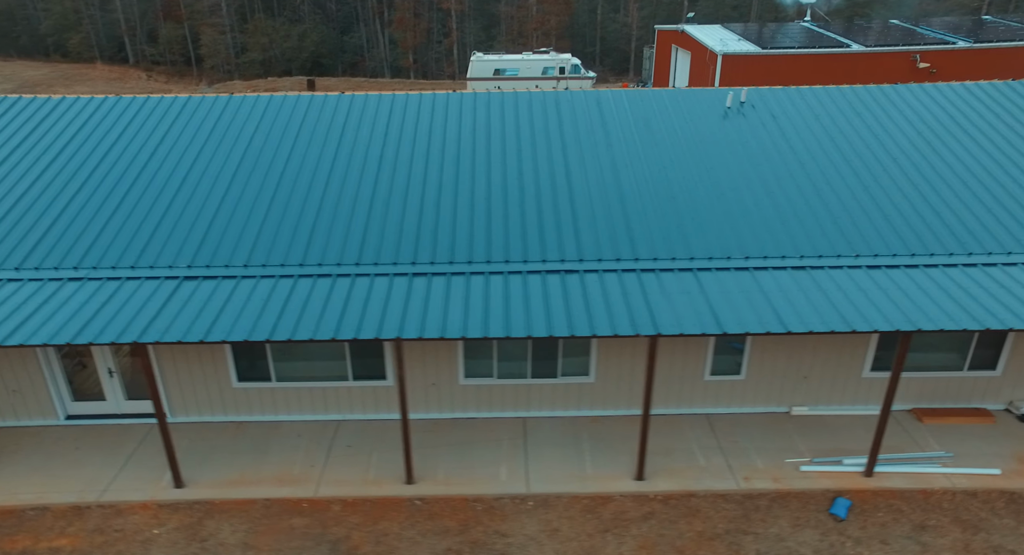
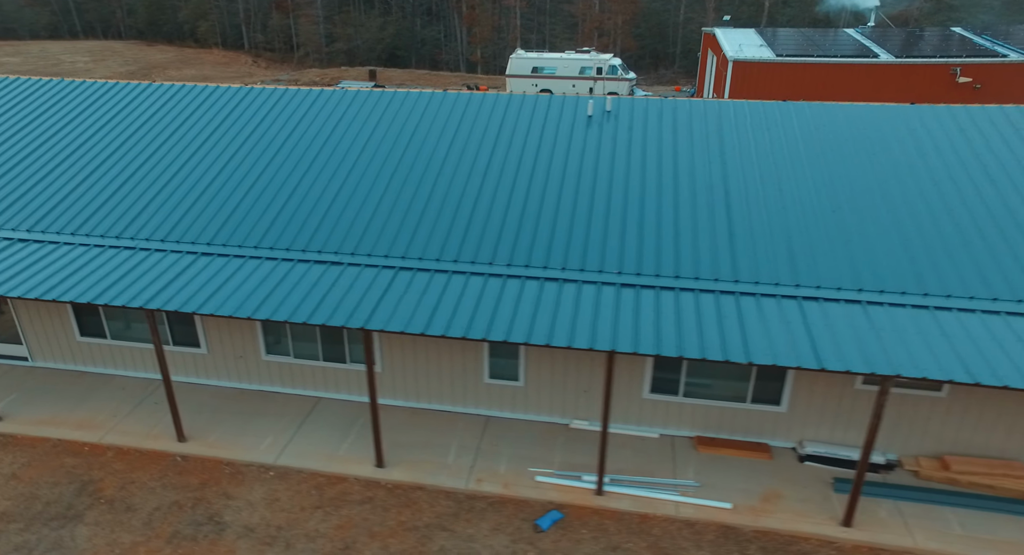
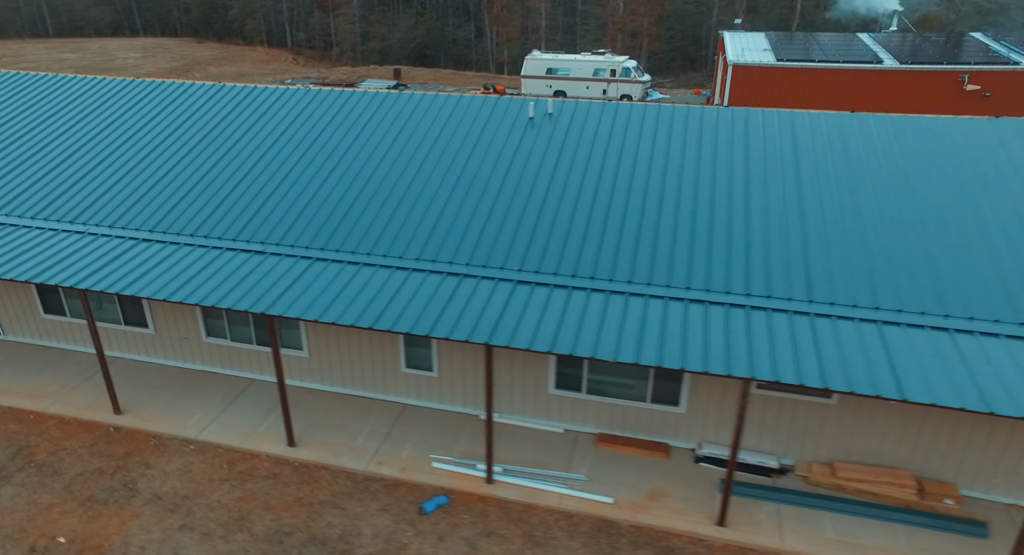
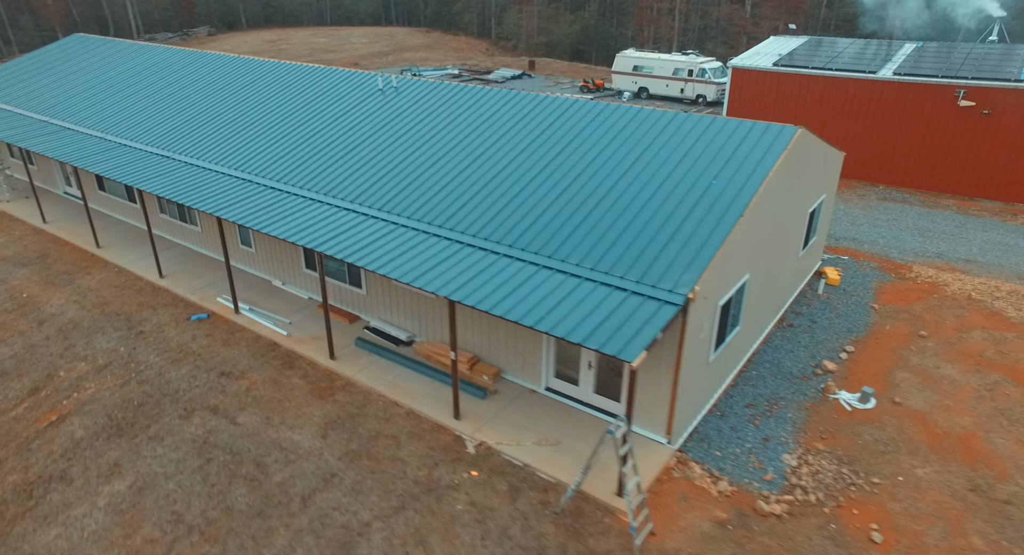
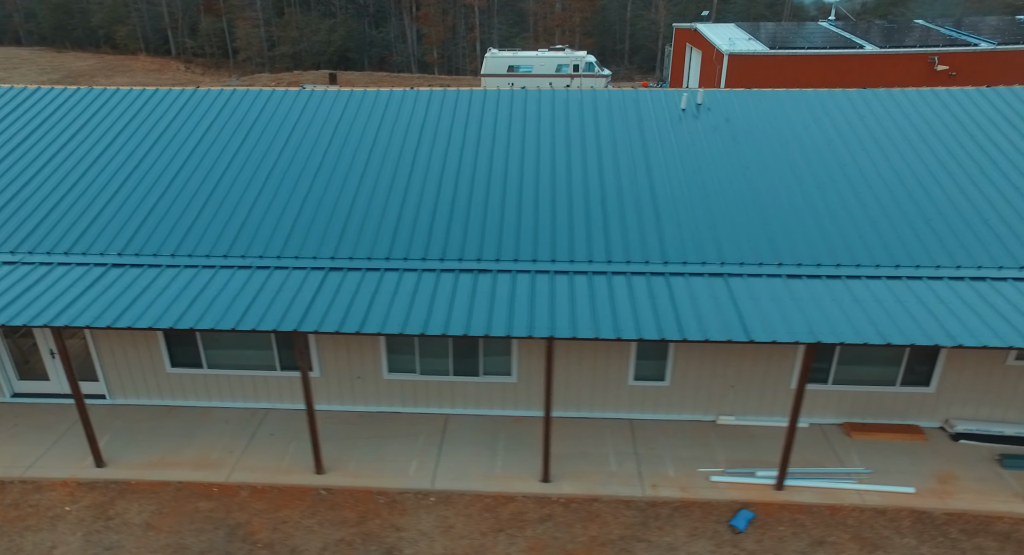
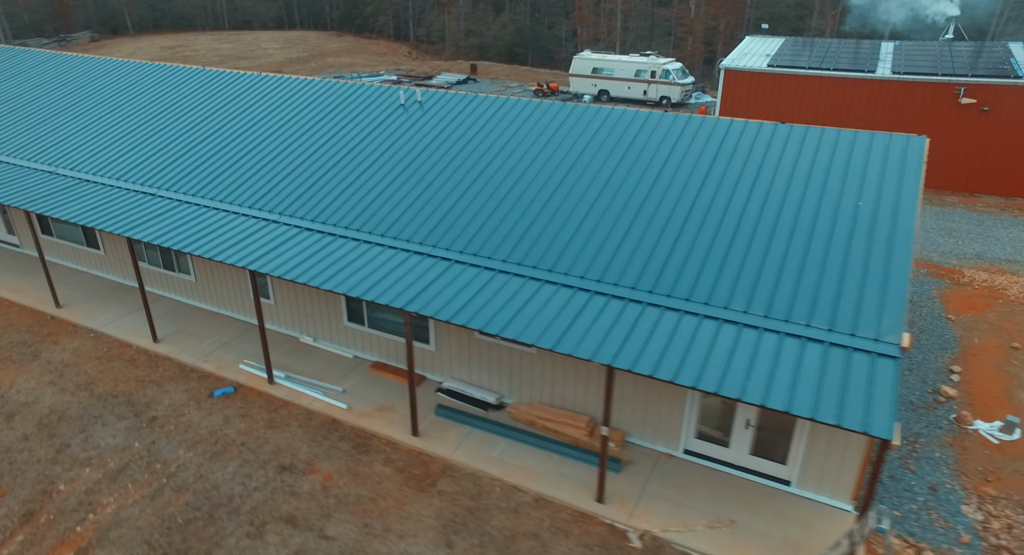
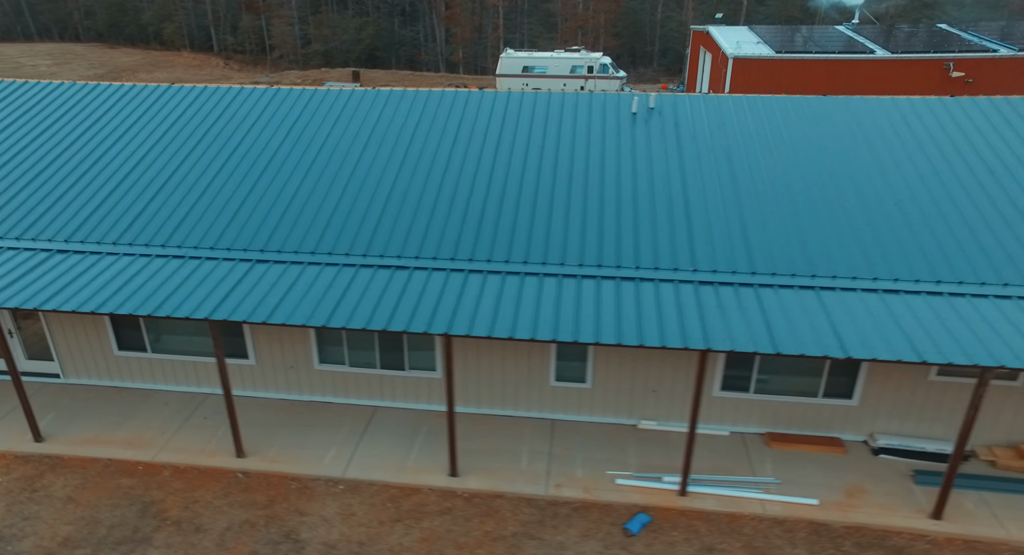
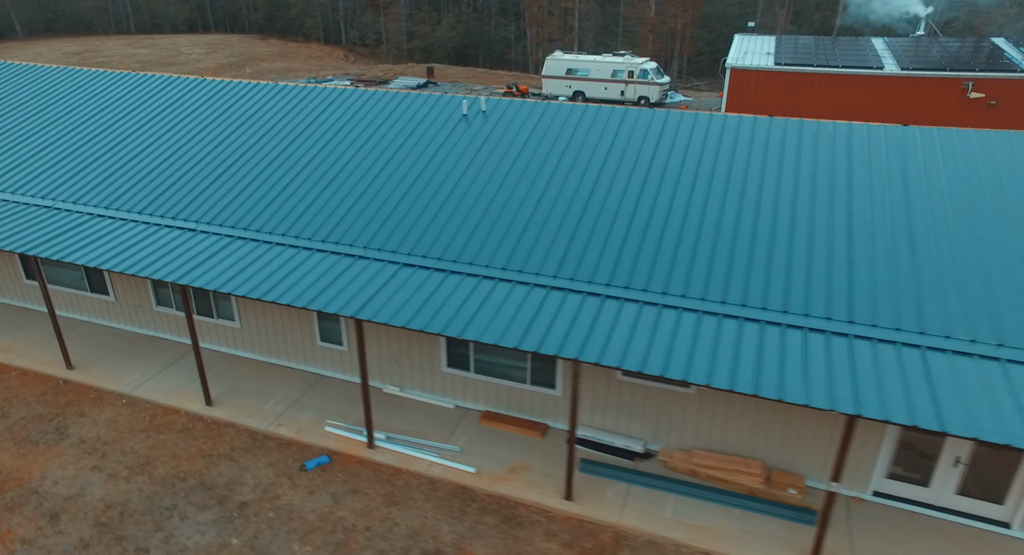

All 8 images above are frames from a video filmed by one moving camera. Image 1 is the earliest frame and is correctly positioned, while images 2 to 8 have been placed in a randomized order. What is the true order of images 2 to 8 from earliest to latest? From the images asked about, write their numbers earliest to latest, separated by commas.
5, 7, 2, 3, 8, 6, 4
